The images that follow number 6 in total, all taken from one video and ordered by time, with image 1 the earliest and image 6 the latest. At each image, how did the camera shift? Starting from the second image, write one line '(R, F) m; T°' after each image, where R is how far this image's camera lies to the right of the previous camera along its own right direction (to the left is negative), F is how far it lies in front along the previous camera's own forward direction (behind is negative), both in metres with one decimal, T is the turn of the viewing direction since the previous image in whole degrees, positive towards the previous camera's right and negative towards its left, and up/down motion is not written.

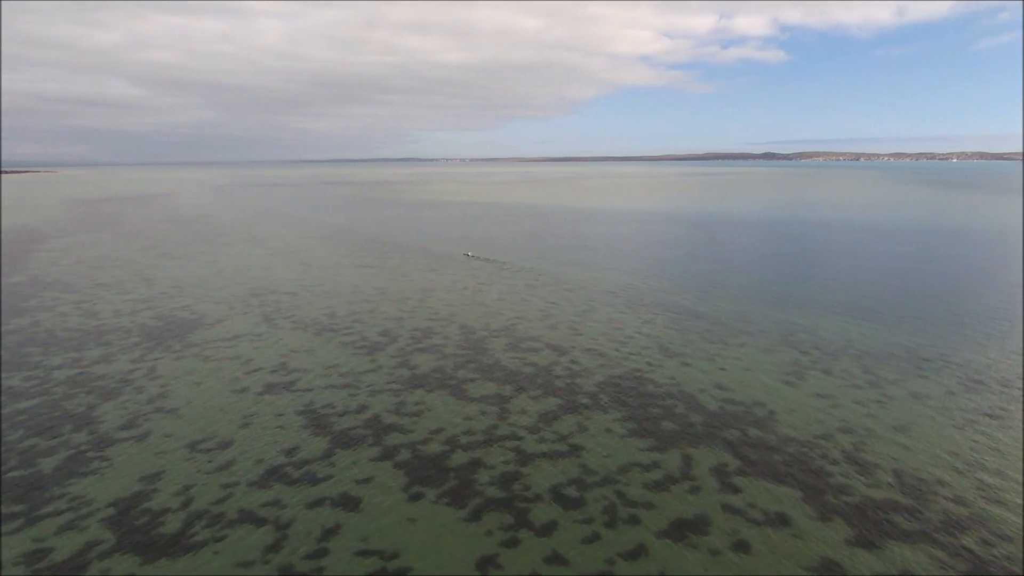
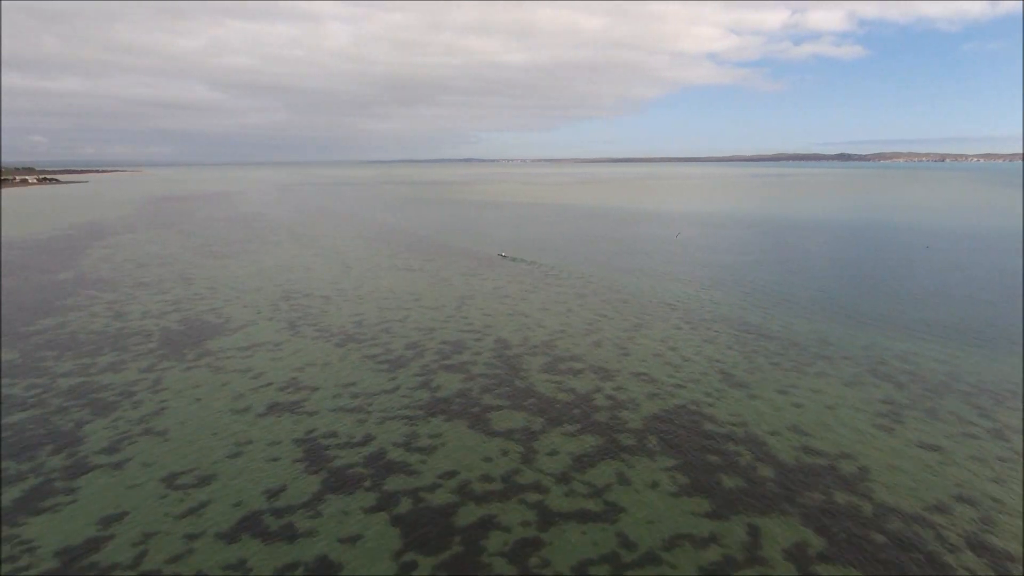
(+0.6, +2.5) m; -5°
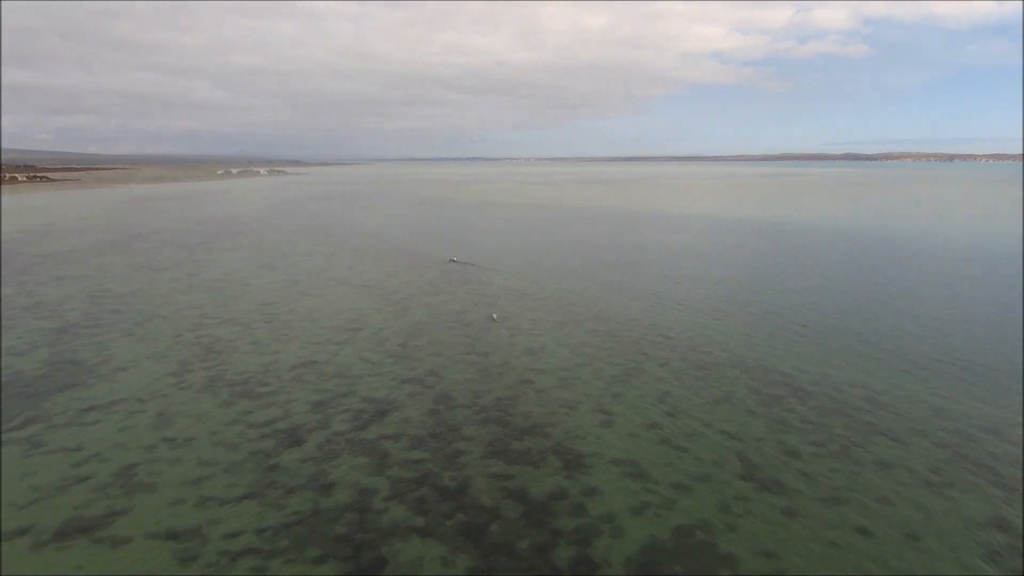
(+1.5, +5.4) m; 0°
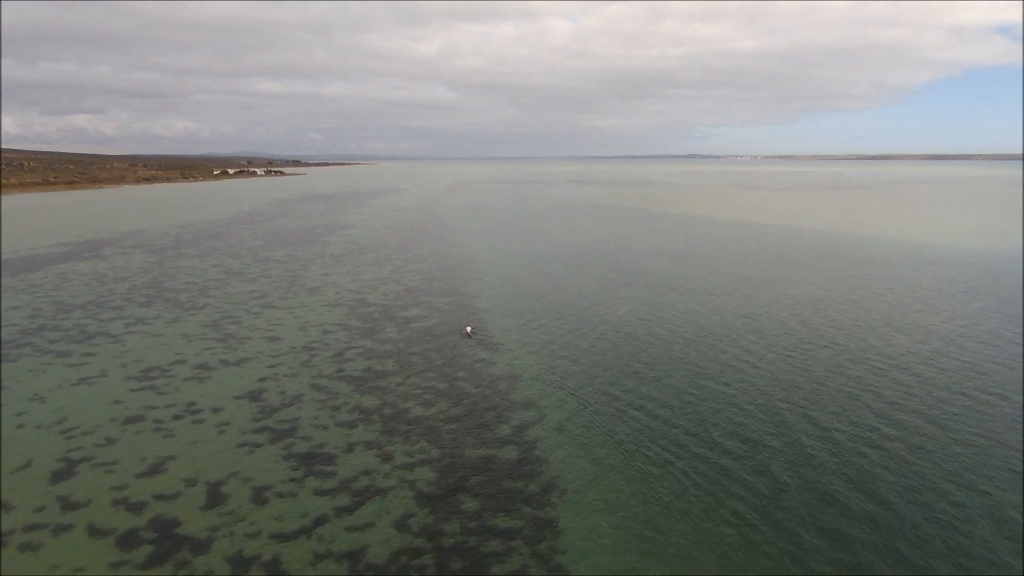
(+0.7, +2.3) m; 0°
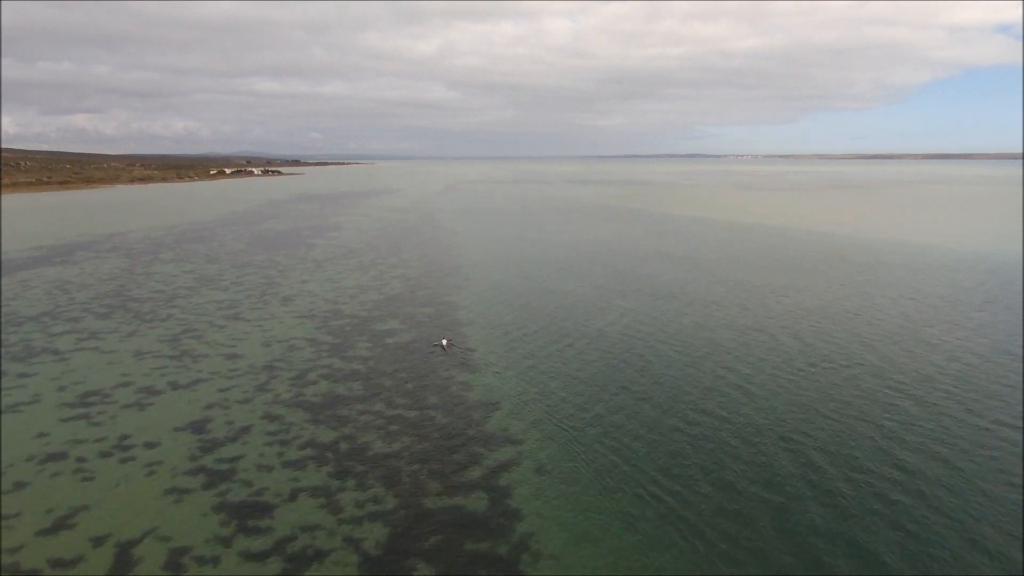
(+0.6, +1.8) m; 0°
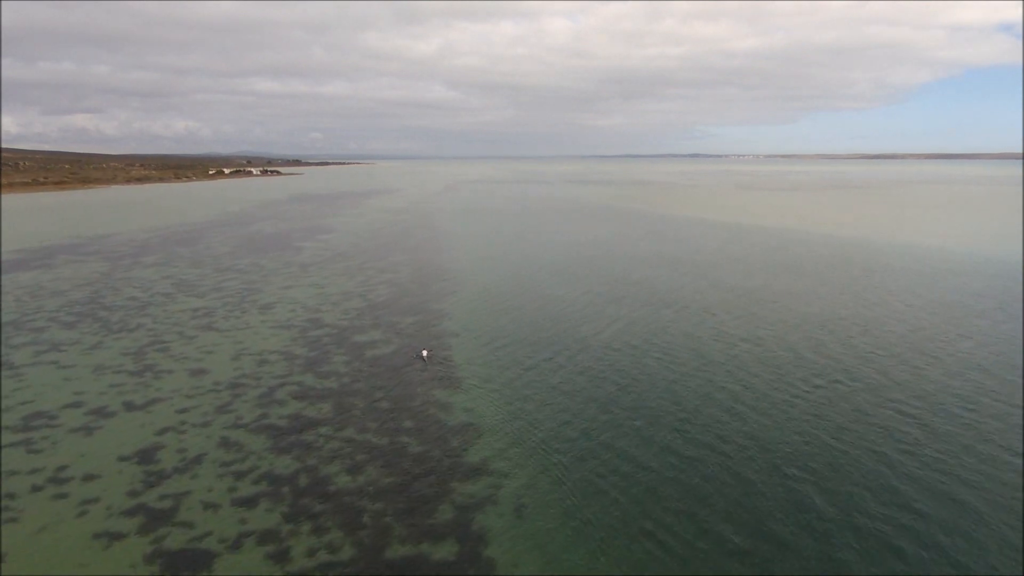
(+0.4, +1.3) m; 0°
